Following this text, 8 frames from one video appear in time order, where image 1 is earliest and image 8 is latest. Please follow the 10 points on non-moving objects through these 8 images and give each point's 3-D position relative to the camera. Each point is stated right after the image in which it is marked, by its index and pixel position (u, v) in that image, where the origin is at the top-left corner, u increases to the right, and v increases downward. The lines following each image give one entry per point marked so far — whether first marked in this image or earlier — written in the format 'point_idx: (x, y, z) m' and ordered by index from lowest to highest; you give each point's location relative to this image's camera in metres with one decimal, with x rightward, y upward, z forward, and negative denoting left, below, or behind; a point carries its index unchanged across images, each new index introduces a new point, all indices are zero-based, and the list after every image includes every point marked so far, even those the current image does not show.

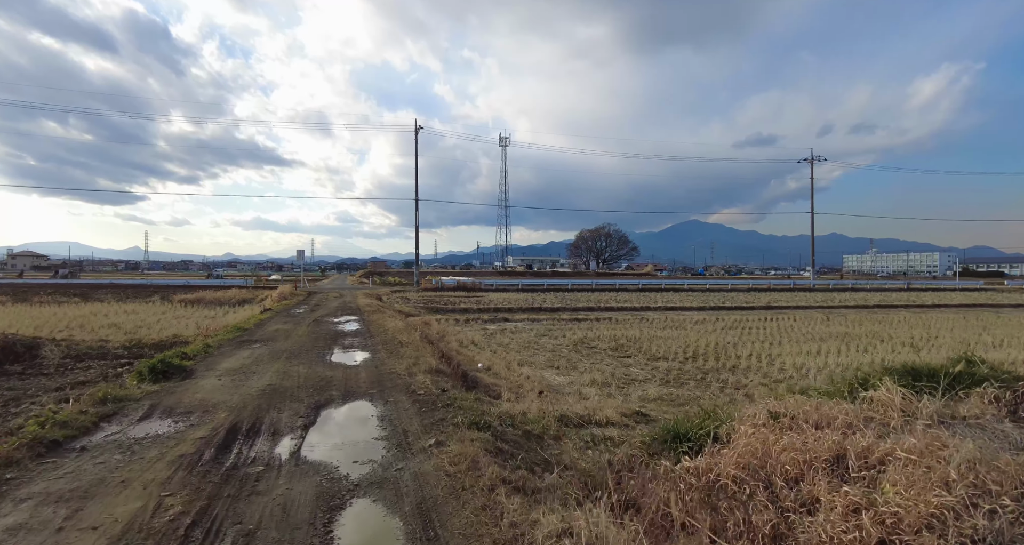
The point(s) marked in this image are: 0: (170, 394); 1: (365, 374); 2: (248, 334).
0: (-3.8, -1.4, +4.6) m
1: (-2.0, -1.4, +5.5) m
2: (-5.6, -1.3, +8.7) m
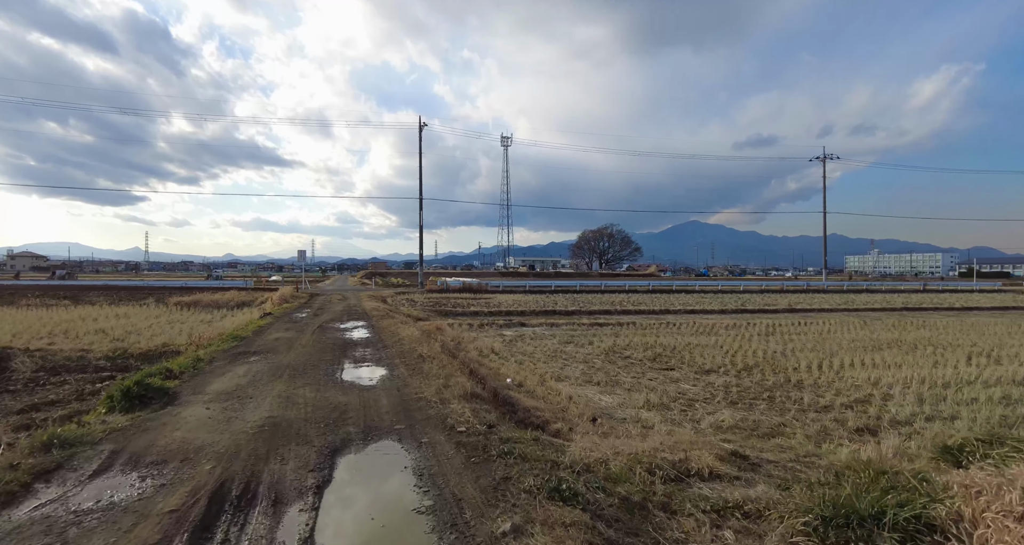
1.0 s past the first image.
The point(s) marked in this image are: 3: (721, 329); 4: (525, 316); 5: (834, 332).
0: (-3.2, -1.4, +3.6) m
1: (-1.4, -1.4, +4.5) m
2: (-5.0, -1.3, +7.7) m
3: (+7.0, -1.9, +13.7) m
4: (+0.6, -1.8, +16.0) m
5: (+10.3, -1.9, +13.2) m
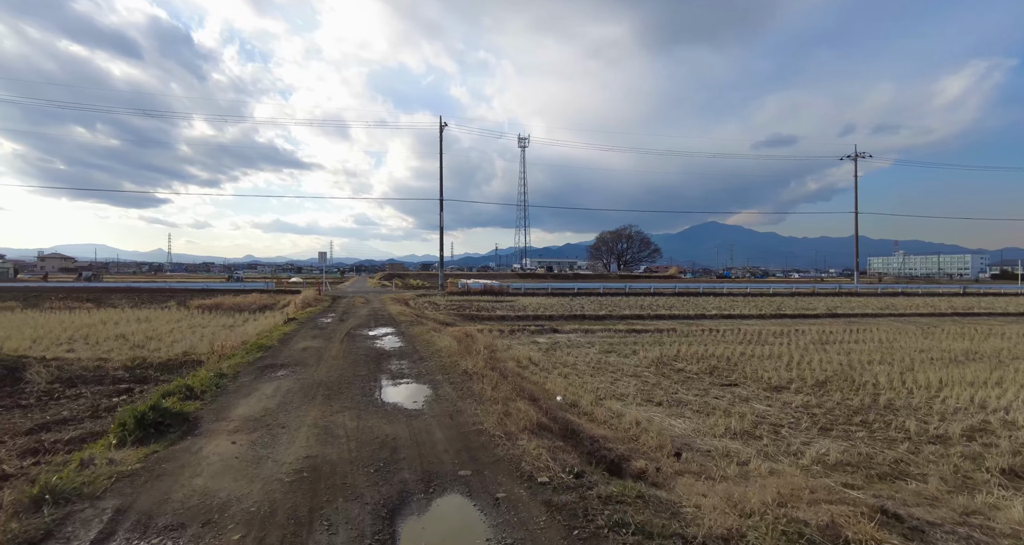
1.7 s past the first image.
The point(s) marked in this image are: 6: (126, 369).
0: (-2.5, -1.5, +2.9) m
1: (-0.7, -1.5, +3.8) m
2: (-4.2, -1.4, +7.1) m
3: (+8.0, -2.0, +12.8) m
4: (+1.7, -1.9, +15.2) m
5: (+11.3, -2.0, +12.1) m
6: (-7.3, -1.8, +7.8) m
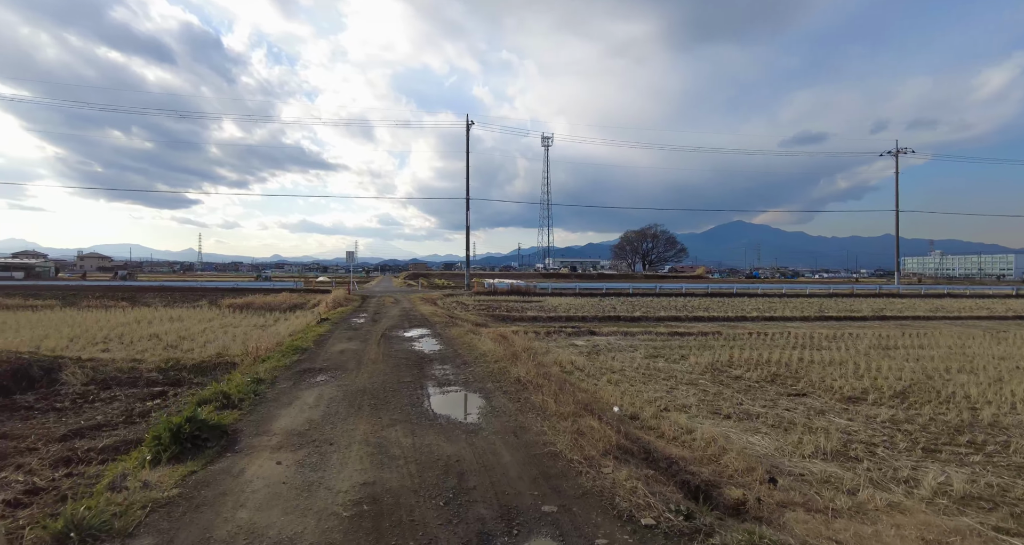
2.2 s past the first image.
0: (-1.9, -1.4, +2.5) m
1: (0.0, -1.5, +3.3) m
2: (-3.4, -1.4, +6.8) m
3: (+9.0, -2.0, +11.9) m
4: (+2.8, -1.9, +14.6) m
5: (+12.3, -2.0, +11.1) m
6: (-6.5, -1.8, +7.6) m
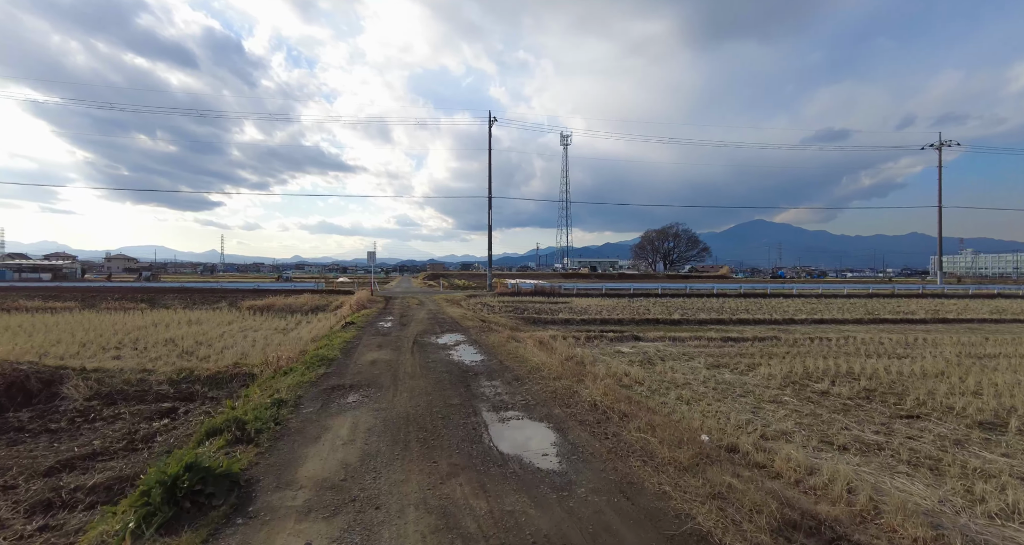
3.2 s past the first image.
0: (-1.2, -1.4, +1.6) m
1: (+0.7, -1.5, +2.3) m
2: (-2.6, -1.4, +5.9) m
3: (+10.0, -2.0, +10.6) m
4: (+3.9, -1.9, +13.5) m
5: (+13.3, -2.0, +9.7) m
6: (-5.6, -1.8, +6.8) m
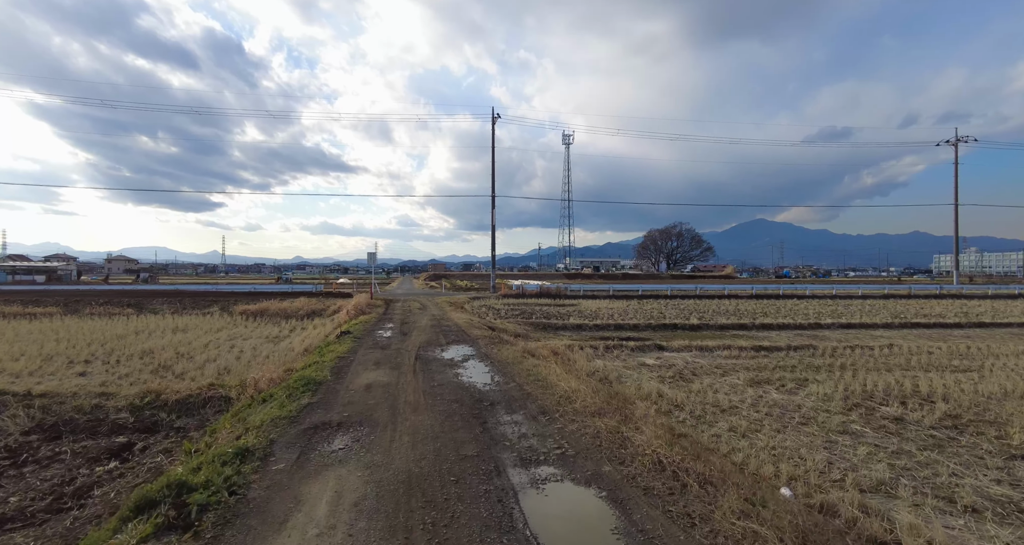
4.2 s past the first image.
0: (-1.0, -1.5, +0.5) m
1: (+0.9, -1.5, +1.3) m
2: (-2.3, -1.5, +4.9) m
3: (+10.3, -2.0, +9.5) m
4: (+4.2, -1.9, +12.4) m
5: (+13.6, -2.0, +8.6) m
6: (-5.4, -1.9, +5.8) m
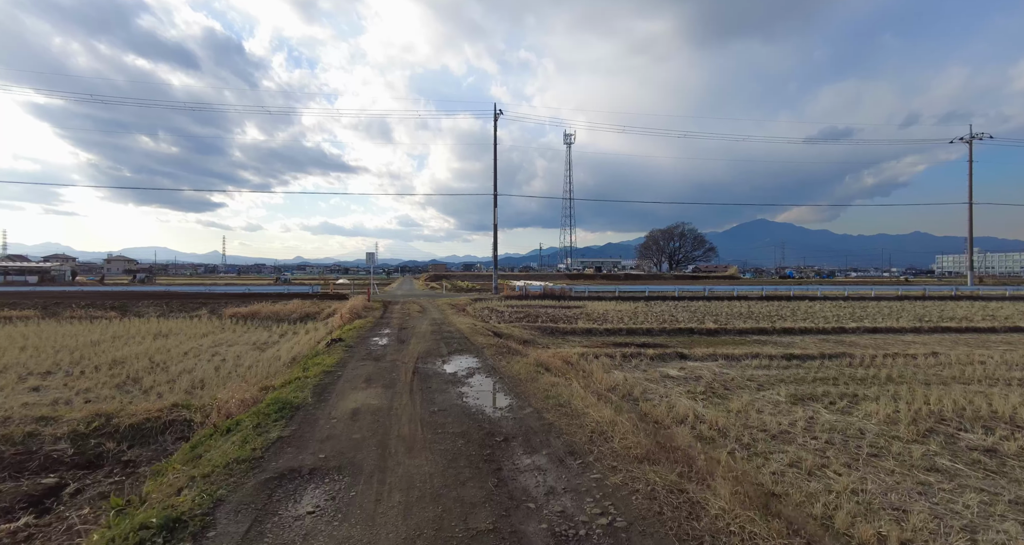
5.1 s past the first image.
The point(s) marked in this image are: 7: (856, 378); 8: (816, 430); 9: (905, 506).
0: (-0.8, -1.6, -0.4) m
1: (+1.1, -1.6, +0.3) m
2: (-2.1, -1.5, +4.0) m
3: (+10.5, -2.1, +8.5) m
4: (+4.4, -2.0, +11.5) m
5: (+13.8, -2.1, +7.6) m
6: (-5.2, -2.0, +4.9) m
7: (+7.0, -2.1, +8.4) m
8: (+4.1, -2.1, +5.6) m
9: (+3.5, -2.1, +3.6) m
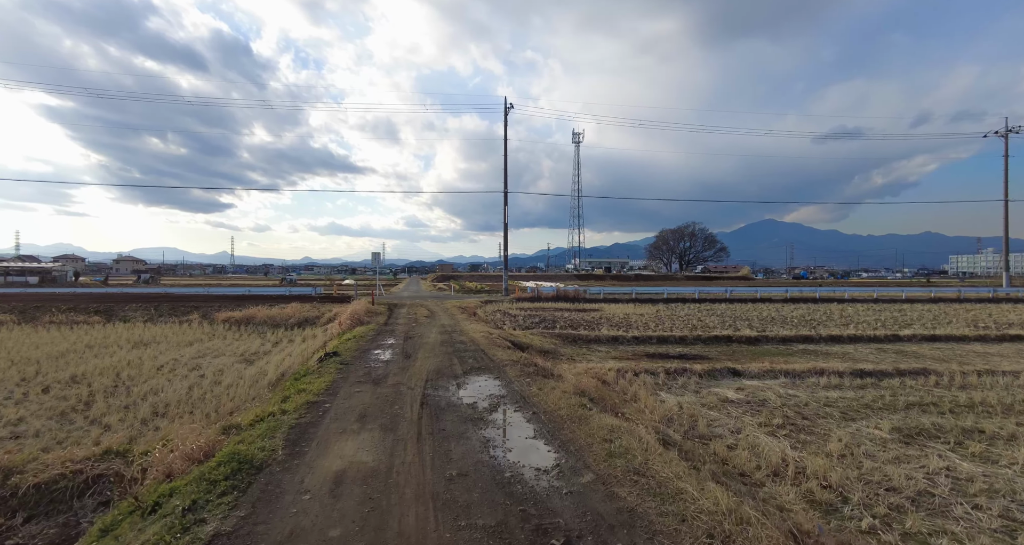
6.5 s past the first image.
0: (-0.5, -1.6, -1.8) m
1: (+1.5, -1.6, -1.1) m
2: (-1.7, -1.6, +2.6) m
3: (+10.9, -2.1, +6.9) m
4: (+4.9, -2.0, +10.0) m
5: (+14.2, -2.1, +6.0) m
6: (-4.8, -2.0, +3.5) m
7: (+7.4, -2.1, +6.8) m
8: (+4.6, -2.2, +4.2) m
9: (+3.9, -2.2, +2.2) m
